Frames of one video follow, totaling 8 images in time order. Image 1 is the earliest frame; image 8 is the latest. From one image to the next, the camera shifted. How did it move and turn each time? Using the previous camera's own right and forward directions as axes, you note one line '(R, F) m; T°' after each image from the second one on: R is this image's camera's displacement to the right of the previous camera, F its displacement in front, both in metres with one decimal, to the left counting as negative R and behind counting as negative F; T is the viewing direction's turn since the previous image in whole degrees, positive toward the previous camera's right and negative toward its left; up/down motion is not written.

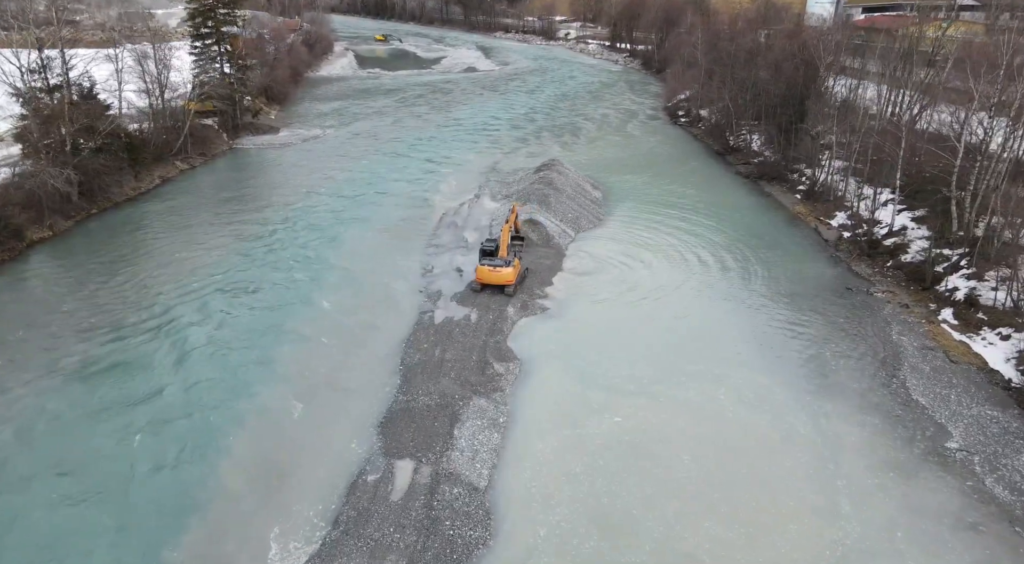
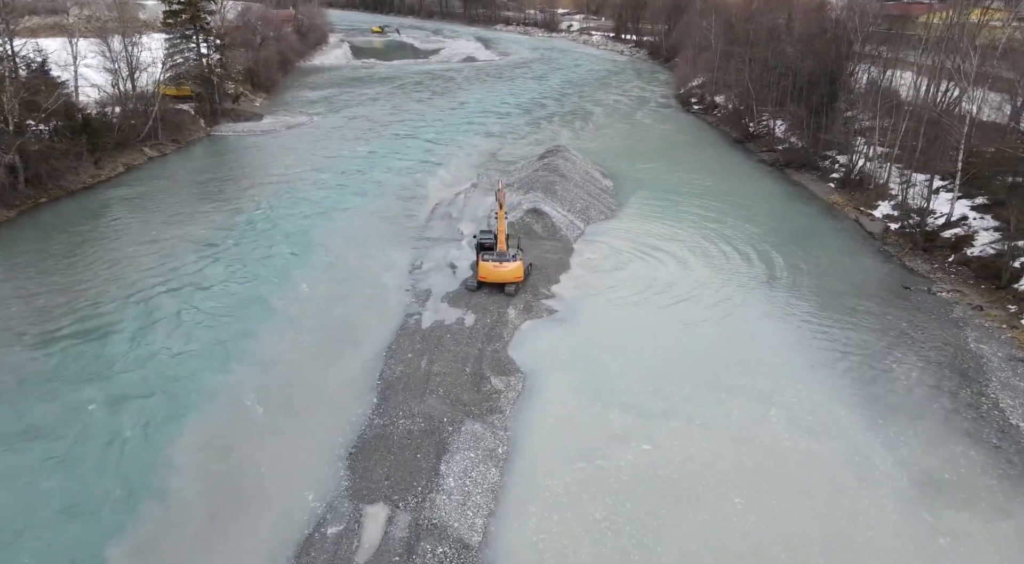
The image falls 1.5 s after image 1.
(0.0, +4.1) m; 0°
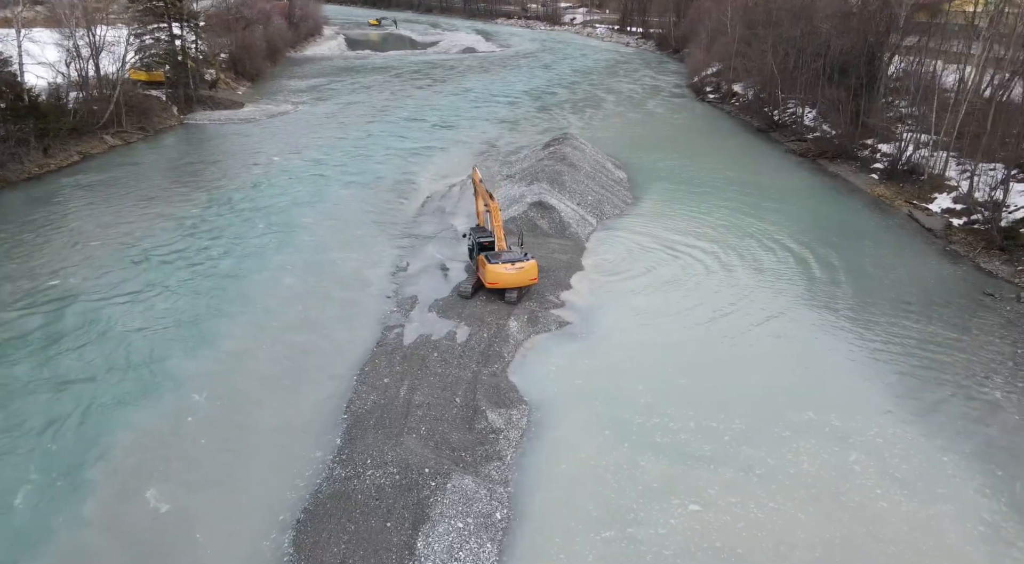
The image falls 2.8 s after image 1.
(0.0, +4.1) m; 0°
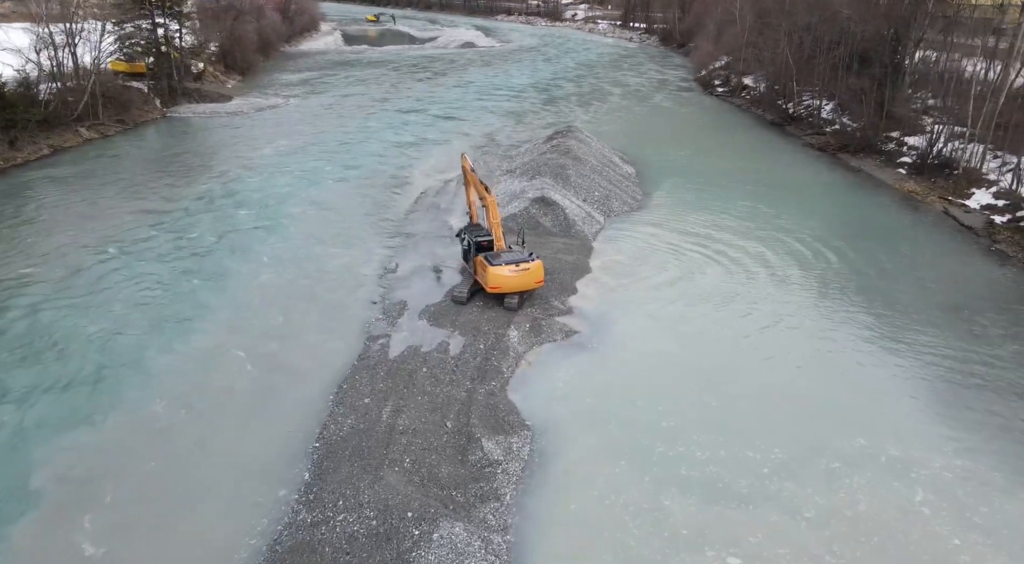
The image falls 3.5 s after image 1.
(0.0, +2.2) m; 0°
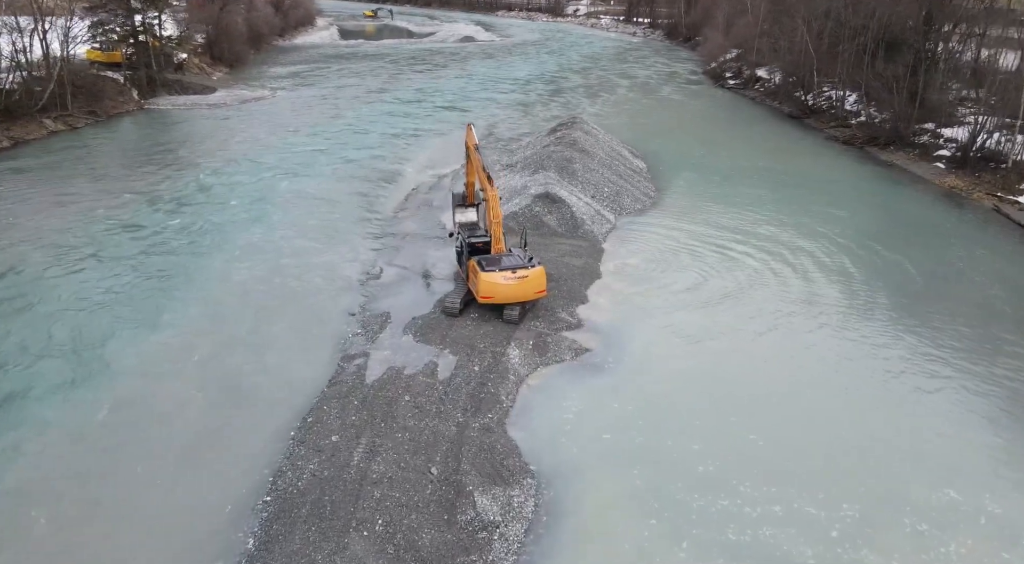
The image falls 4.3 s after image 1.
(0.0, +2.6) m; 0°
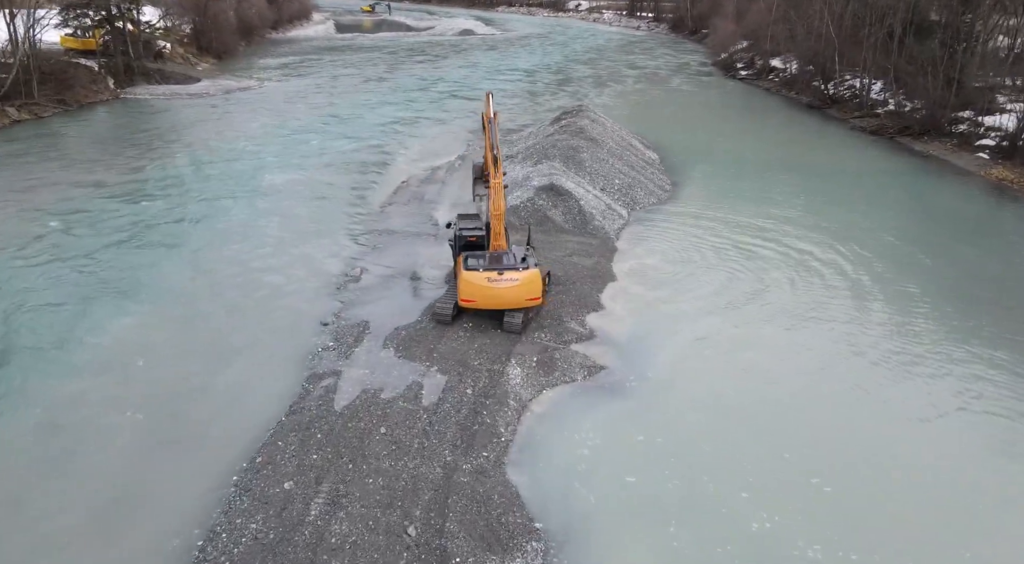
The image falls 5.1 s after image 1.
(0.0, +2.4) m; 0°
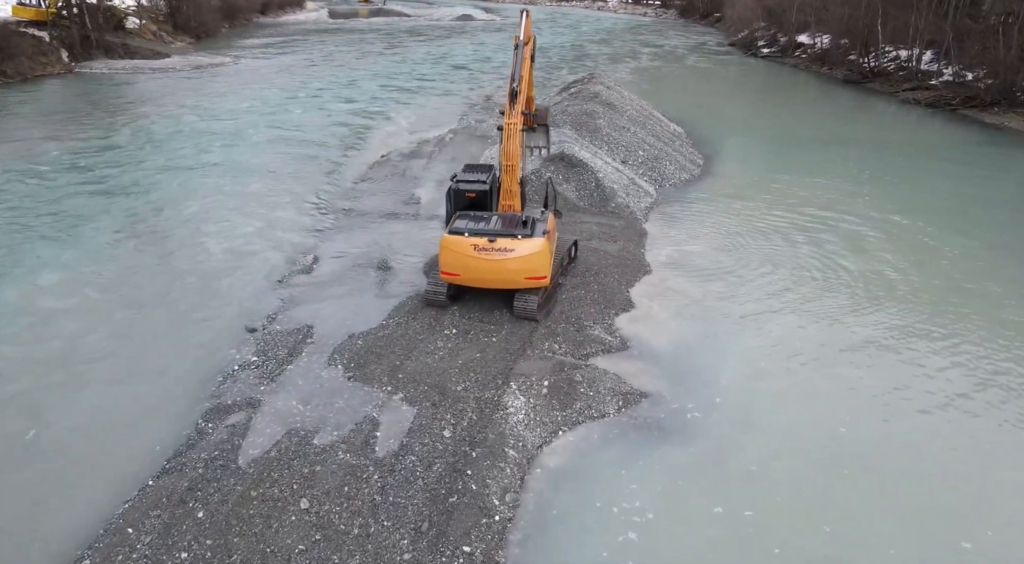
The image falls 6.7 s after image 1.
(0.0, +3.9) m; 0°
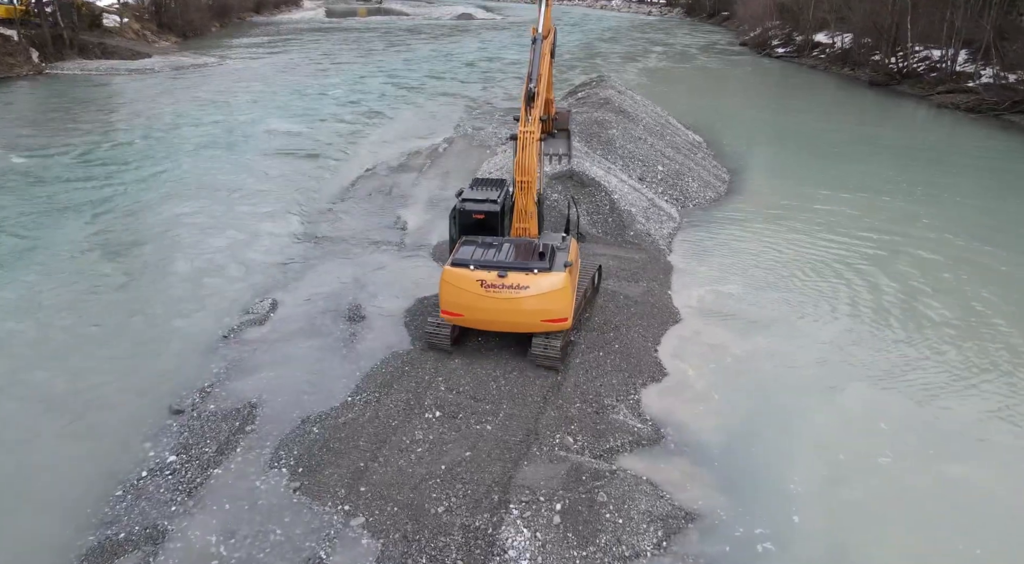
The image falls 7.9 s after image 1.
(0.0, +2.2) m; 0°
